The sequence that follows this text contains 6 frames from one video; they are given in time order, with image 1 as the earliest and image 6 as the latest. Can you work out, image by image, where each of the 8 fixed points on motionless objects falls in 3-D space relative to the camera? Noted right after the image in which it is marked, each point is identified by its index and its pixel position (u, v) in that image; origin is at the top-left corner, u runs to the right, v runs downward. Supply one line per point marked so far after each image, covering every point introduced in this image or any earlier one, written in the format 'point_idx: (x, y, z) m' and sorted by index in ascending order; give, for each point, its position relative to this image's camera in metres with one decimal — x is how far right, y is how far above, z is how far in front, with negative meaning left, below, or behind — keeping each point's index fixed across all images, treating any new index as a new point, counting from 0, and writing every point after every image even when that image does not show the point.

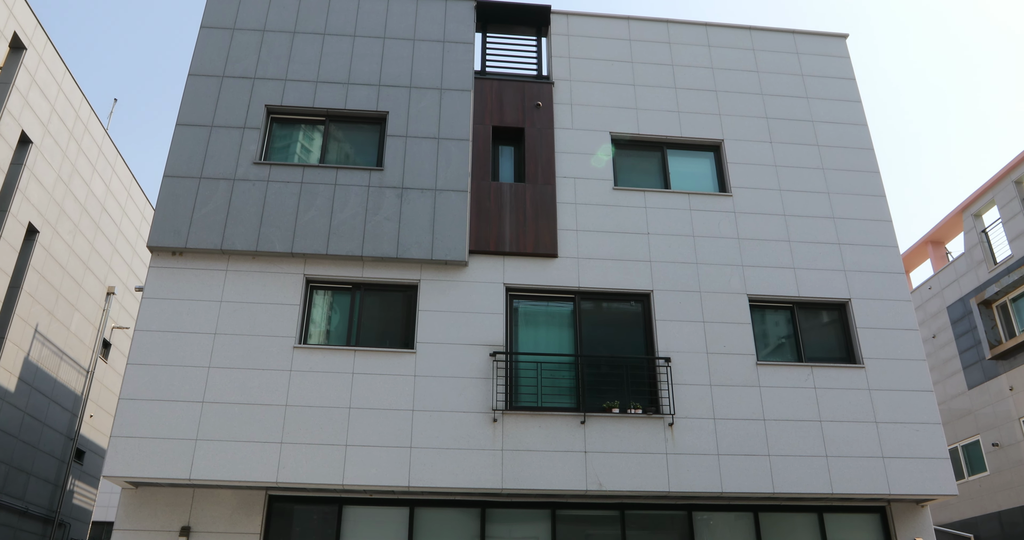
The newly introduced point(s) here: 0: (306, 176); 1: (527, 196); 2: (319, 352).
0: (-3.3, +1.5, +12.2) m
1: (+0.3, +1.2, +12.6) m
2: (-2.8, -1.2, +11.2) m
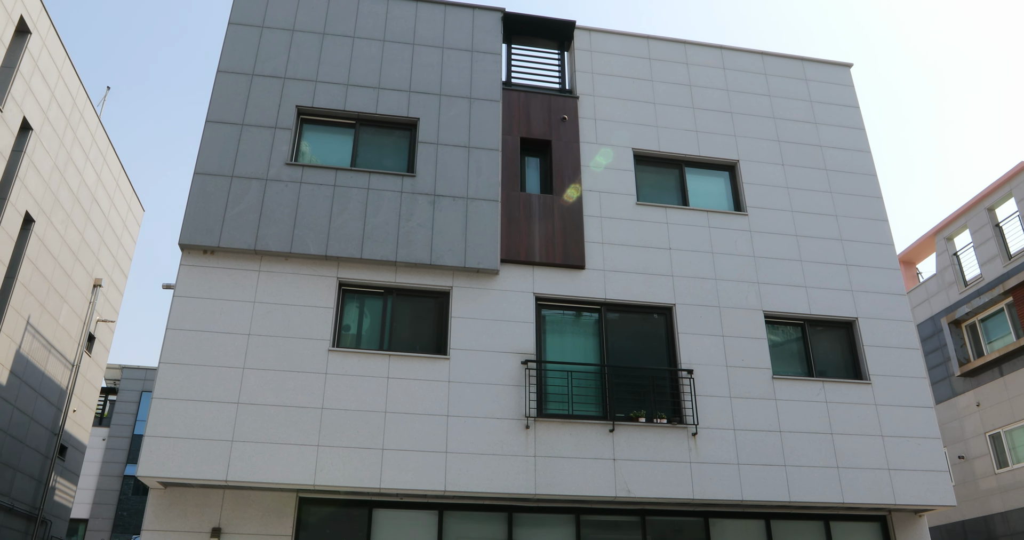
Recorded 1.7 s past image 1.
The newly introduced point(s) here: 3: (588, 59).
0: (-2.8, +1.5, +12.3) m
1: (+0.7, +1.0, +12.9) m
2: (-2.3, -1.3, +11.3) m
3: (+1.5, +4.0, +14.6) m
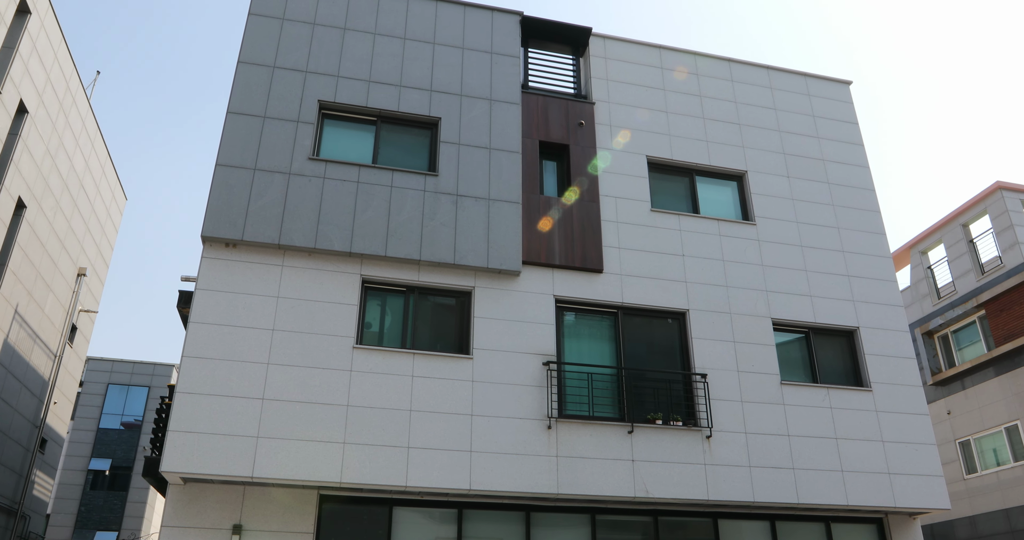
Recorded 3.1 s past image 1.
0: (-2.4, +1.5, +12.2) m
1: (+1.1, +1.0, +13.1) m
2: (-2.0, -1.2, +11.3) m
3: (+1.8, +3.9, +14.8) m
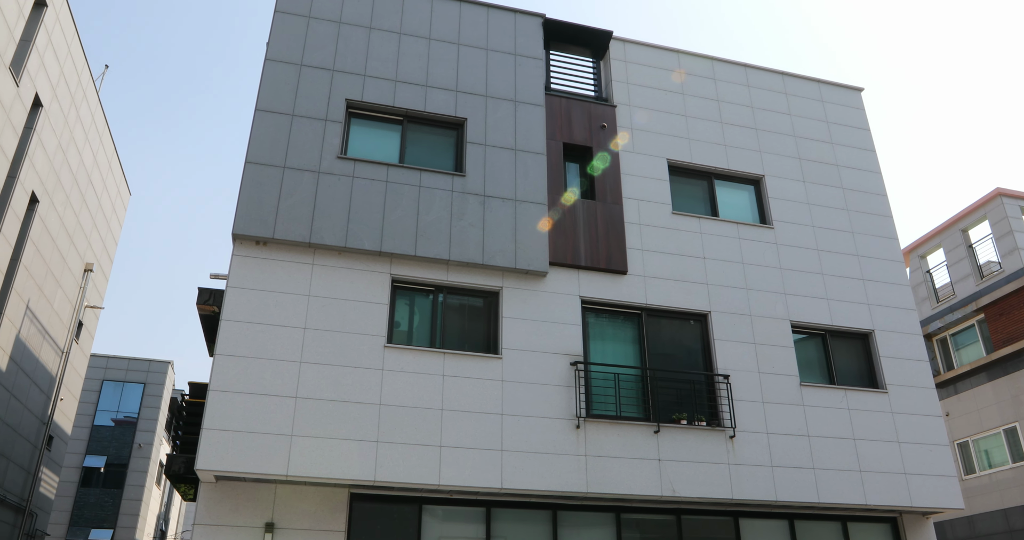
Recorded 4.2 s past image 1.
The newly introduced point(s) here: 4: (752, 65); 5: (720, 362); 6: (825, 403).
0: (-1.9, +1.5, +12.3) m
1: (+1.5, +1.0, +13.2) m
2: (-1.5, -1.2, +11.3) m
3: (+2.2, +3.9, +14.9) m
4: (+4.9, +4.2, +15.8) m
5: (+3.4, -1.5, +12.7) m
6: (+5.3, -2.2, +12.9) m
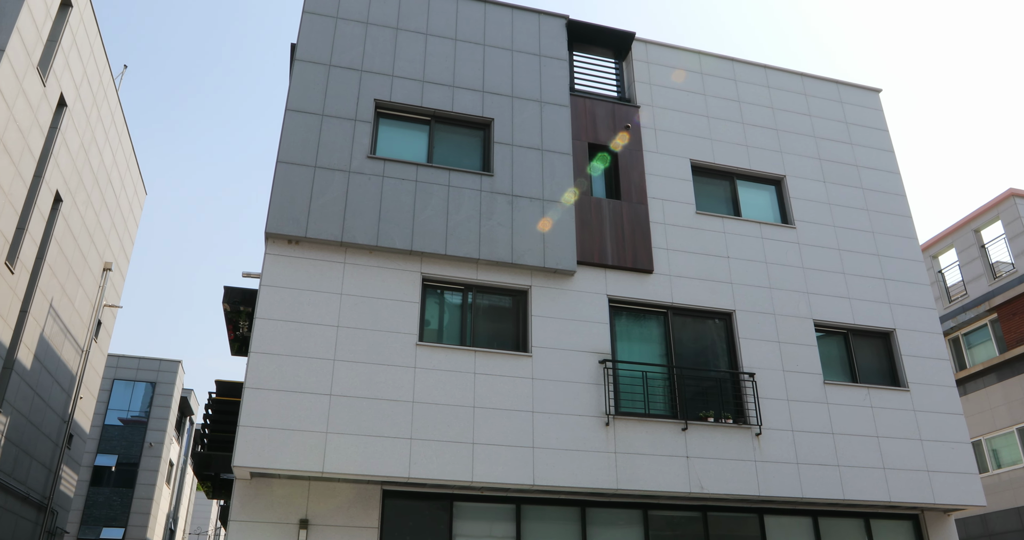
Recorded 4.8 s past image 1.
0: (-1.5, +1.5, +12.4) m
1: (+1.9, +1.0, +13.3) m
2: (-1.1, -1.2, +11.4) m
3: (+2.6, +3.9, +15.0) m
4: (+5.4, +4.2, +15.9) m
5: (+3.9, -1.5, +12.8) m
6: (+5.7, -2.2, +13.0) m
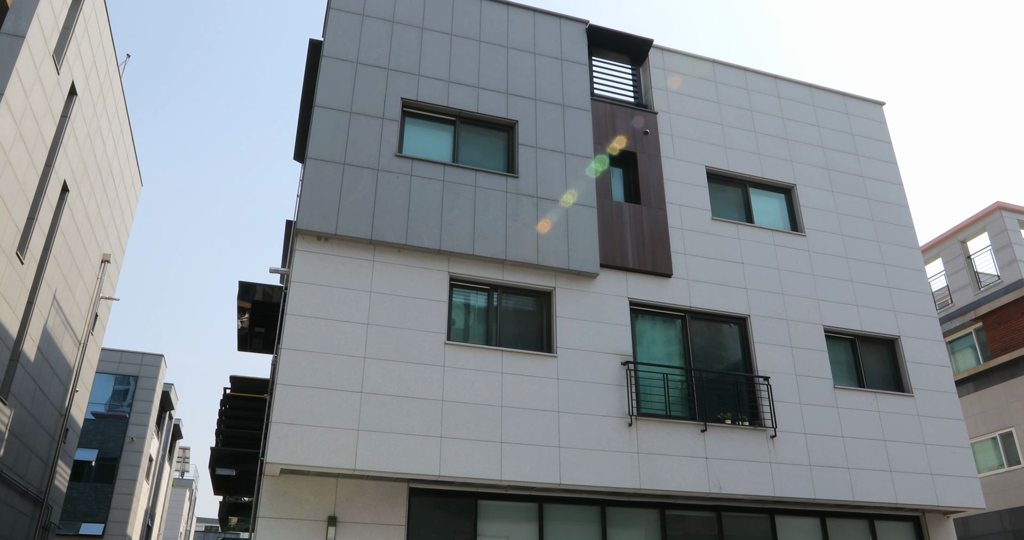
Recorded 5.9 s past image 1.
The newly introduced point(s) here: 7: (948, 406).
0: (-1.1, +1.6, +12.4) m
1: (+2.3, +0.9, +13.5) m
2: (-0.7, -1.2, +11.5) m
3: (+3.0, +3.8, +15.3) m
4: (+5.7, +4.1, +16.3) m
5: (+4.2, -1.6, +13.1) m
6: (+6.0, -2.4, +13.4) m
7: (+8.0, -2.5, +14.0) m
